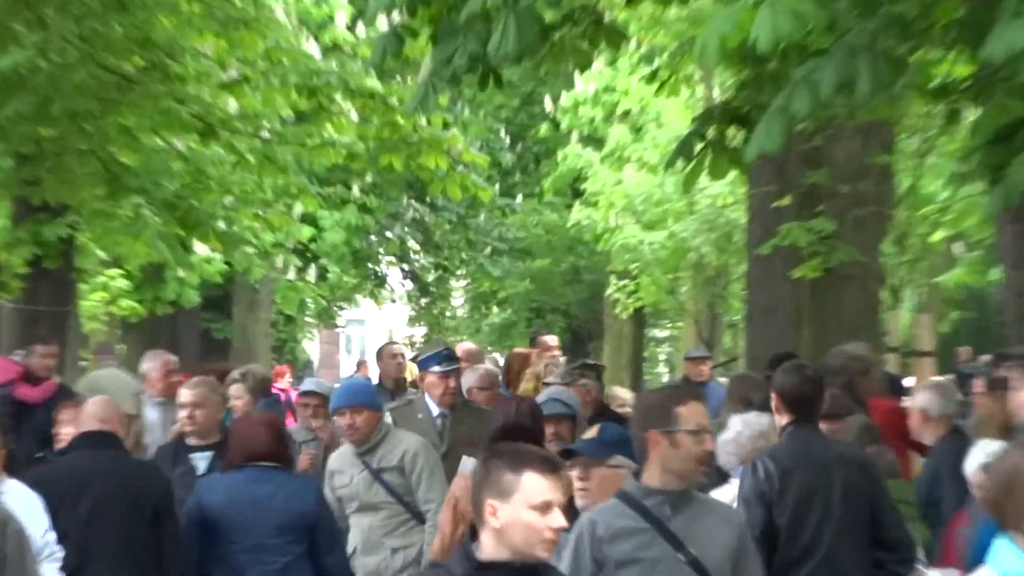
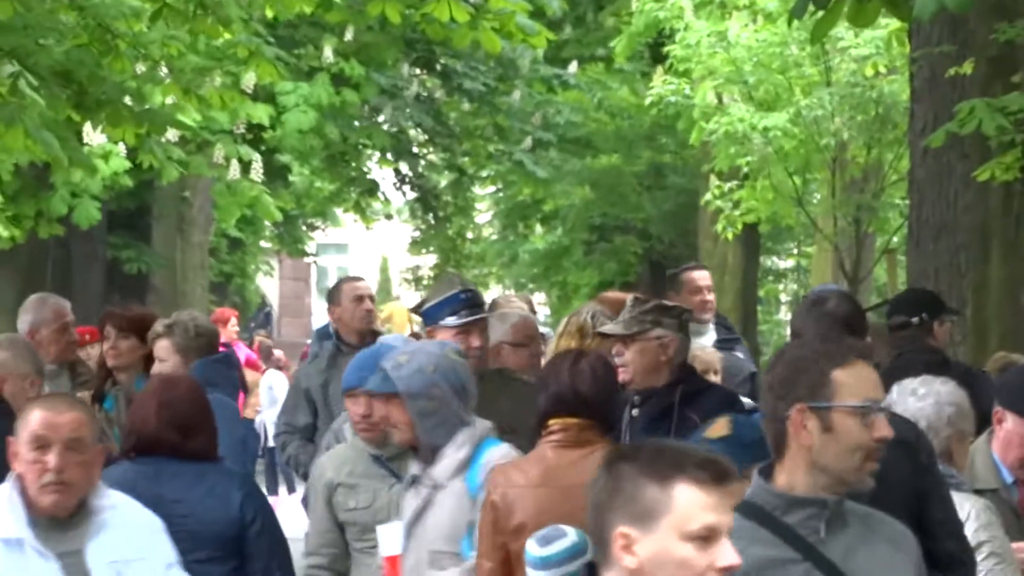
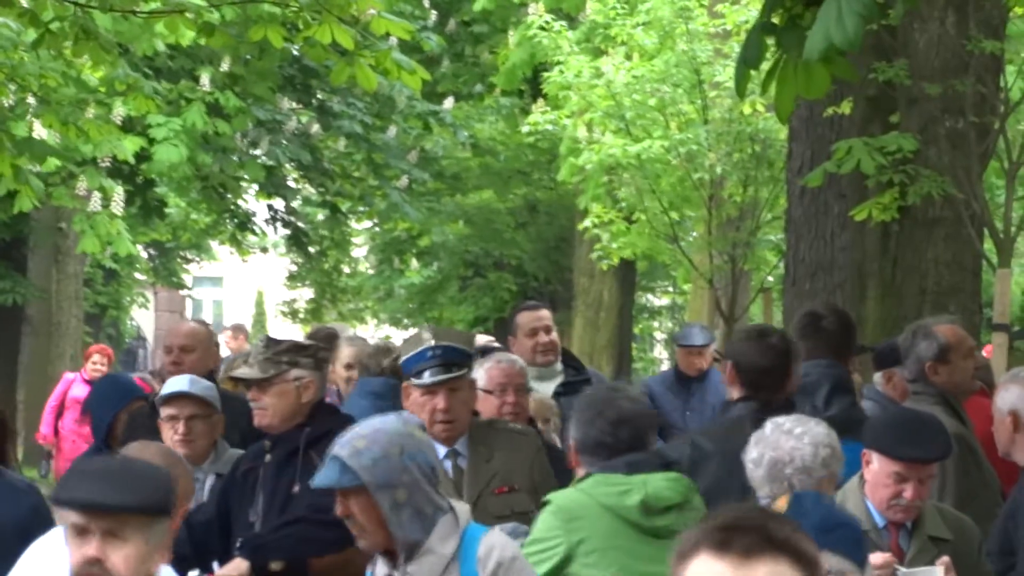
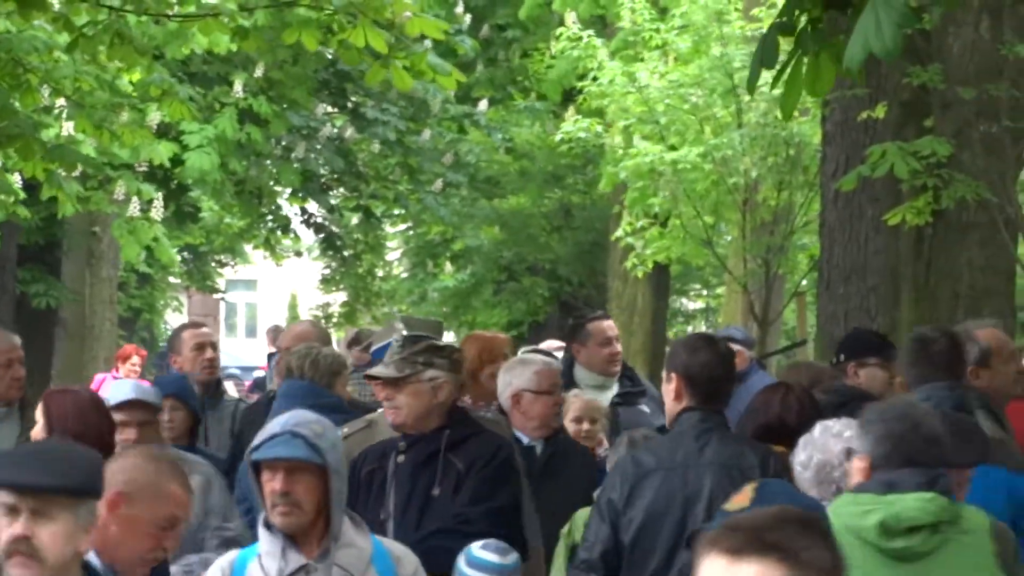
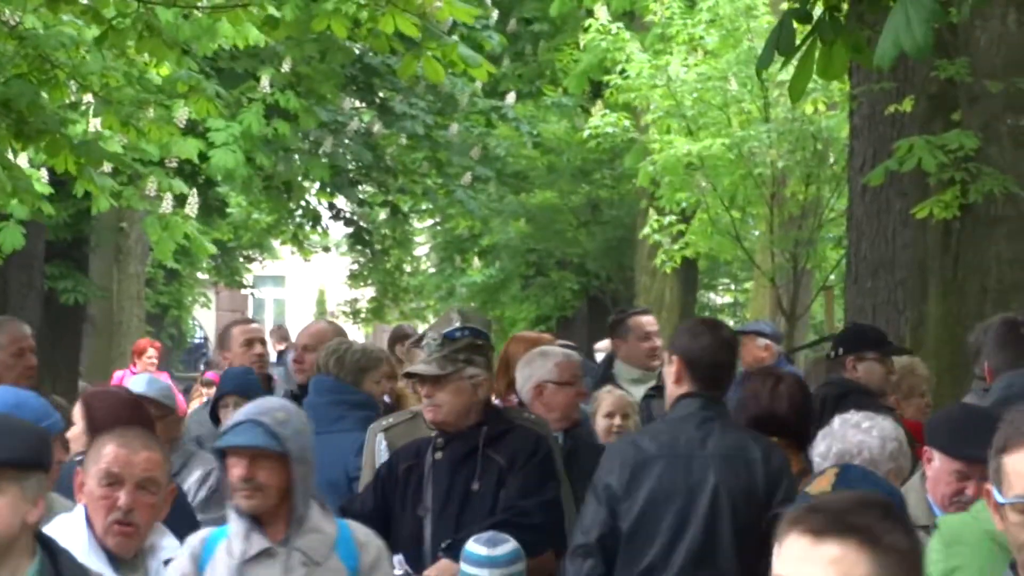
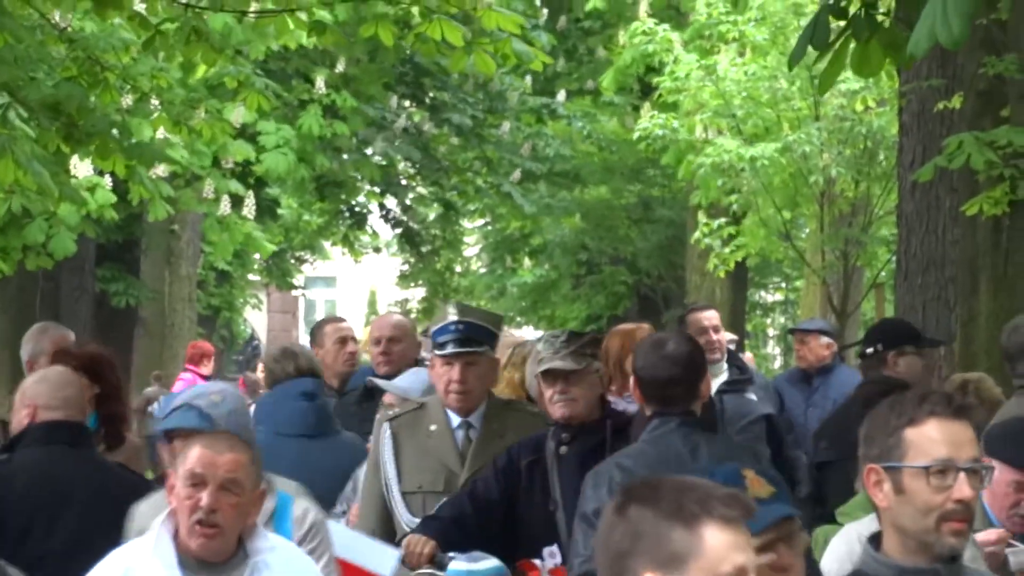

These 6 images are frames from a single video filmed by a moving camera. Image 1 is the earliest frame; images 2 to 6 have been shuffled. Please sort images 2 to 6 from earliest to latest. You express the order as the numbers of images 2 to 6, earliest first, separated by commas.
2, 6, 5, 4, 3
